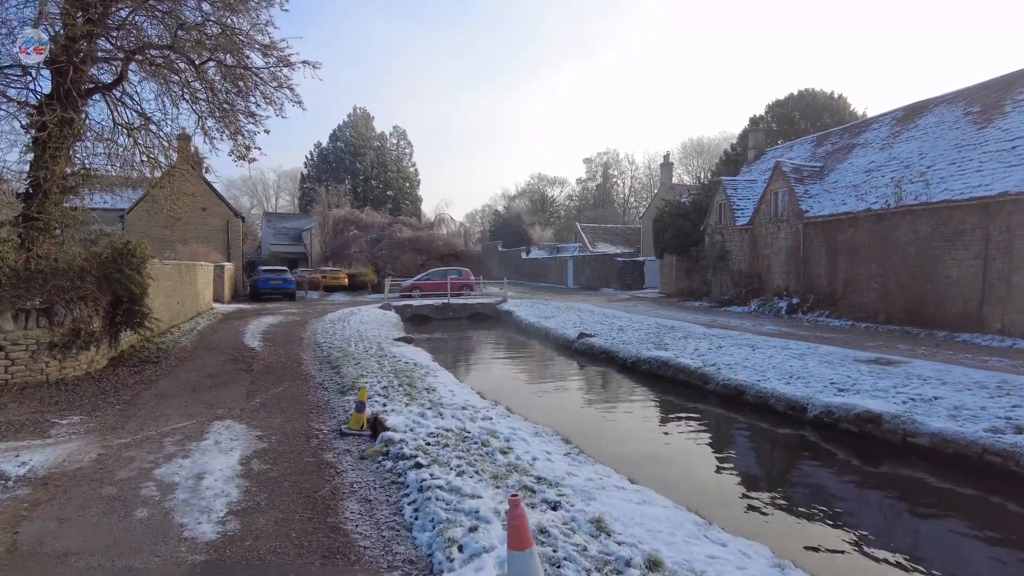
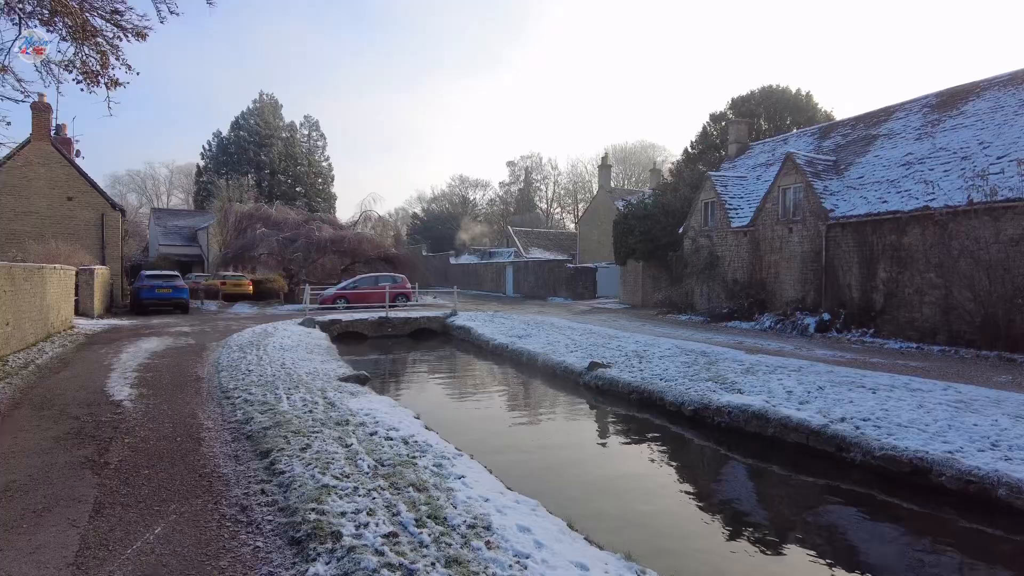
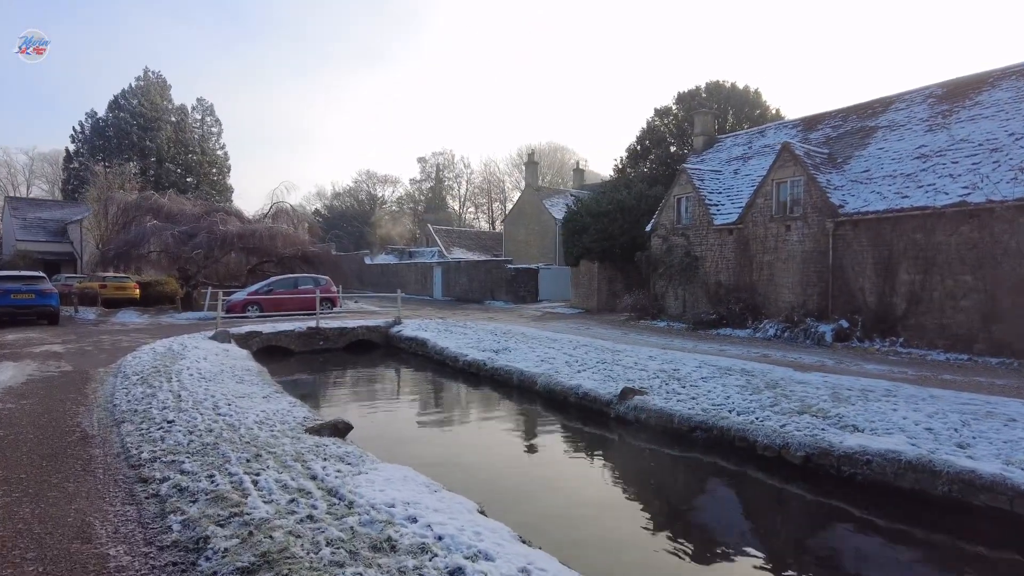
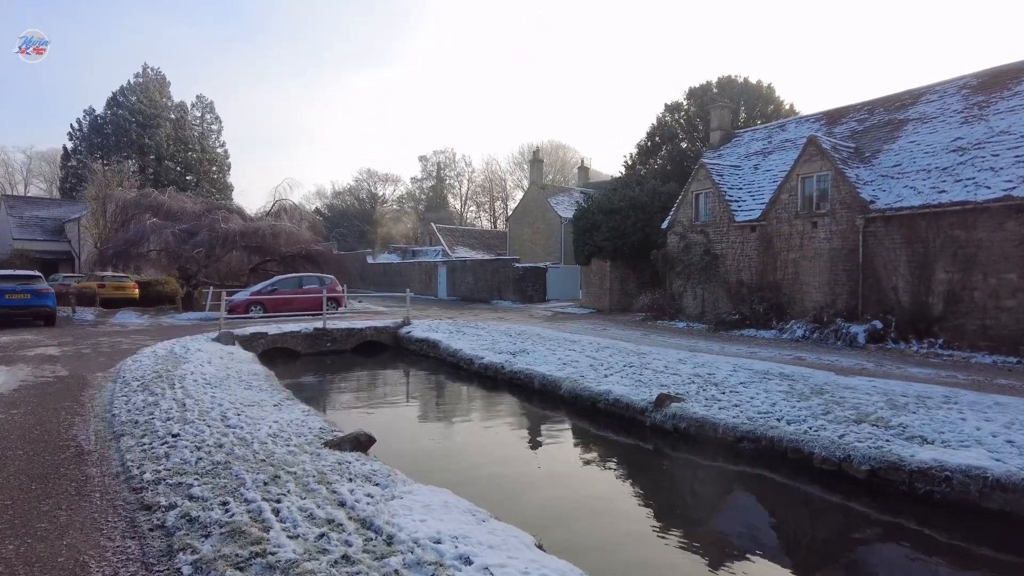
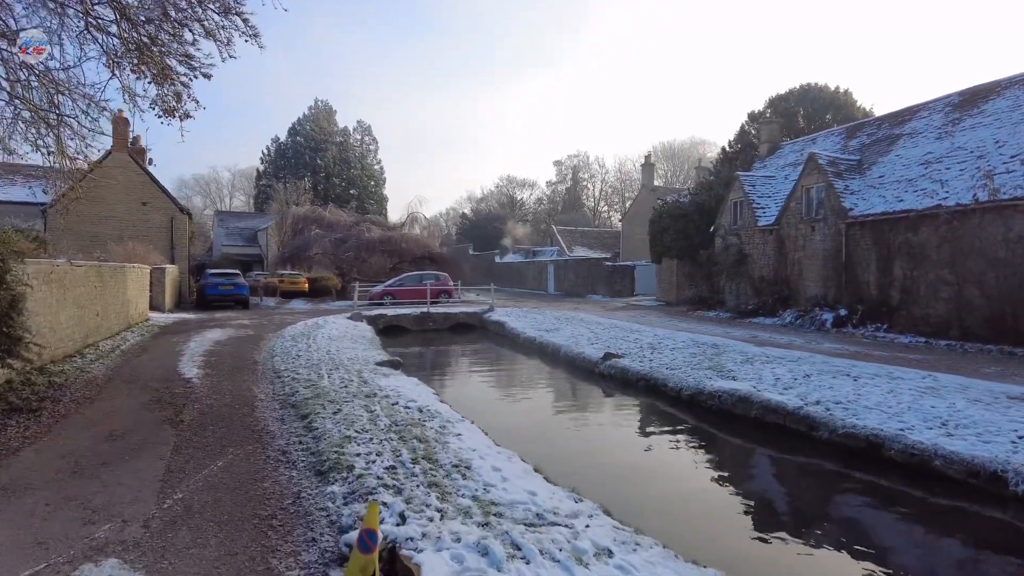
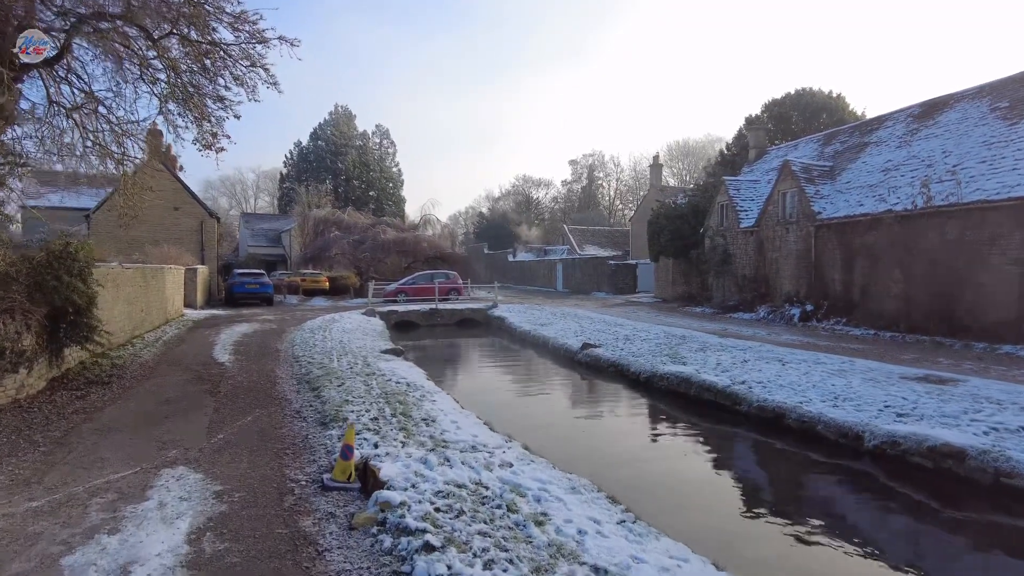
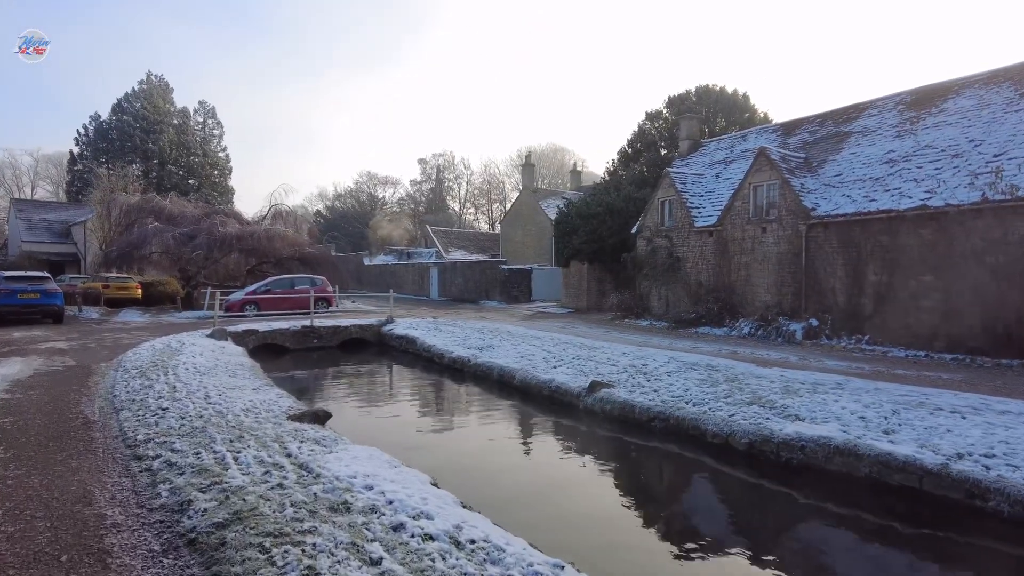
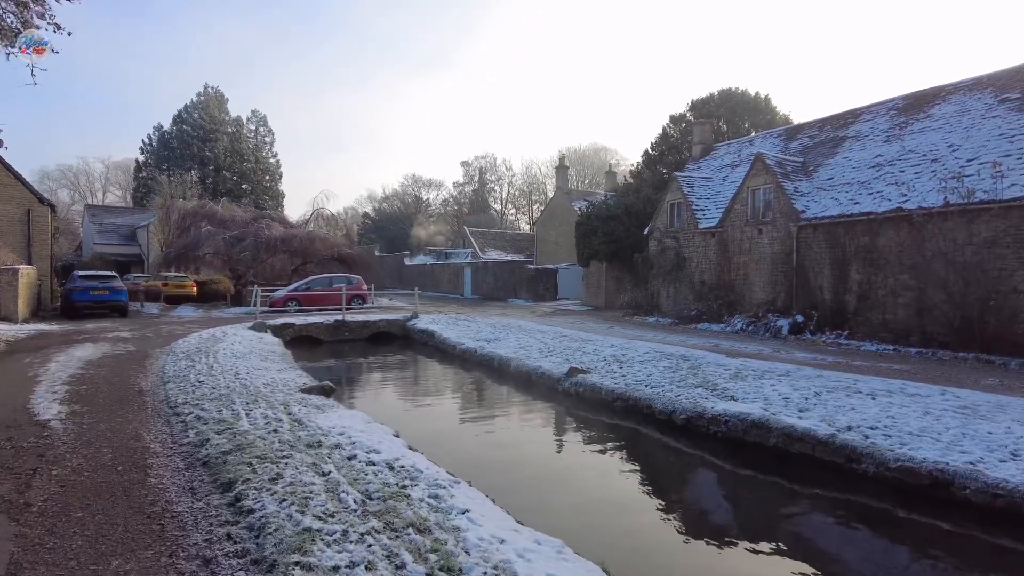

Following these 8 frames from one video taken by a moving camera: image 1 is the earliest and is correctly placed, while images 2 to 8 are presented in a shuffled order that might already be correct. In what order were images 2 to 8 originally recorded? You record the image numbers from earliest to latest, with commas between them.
6, 5, 2, 8, 7, 3, 4
